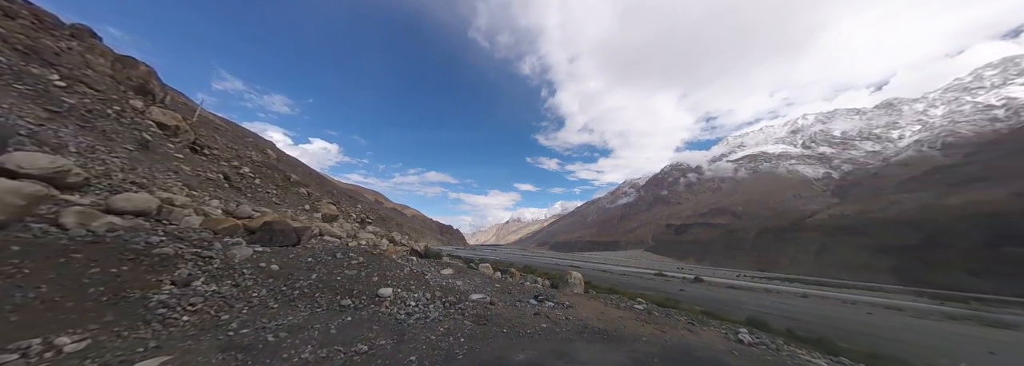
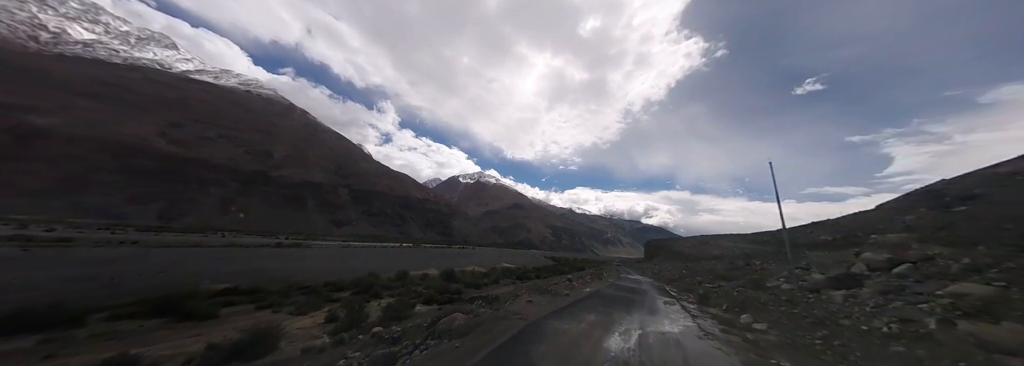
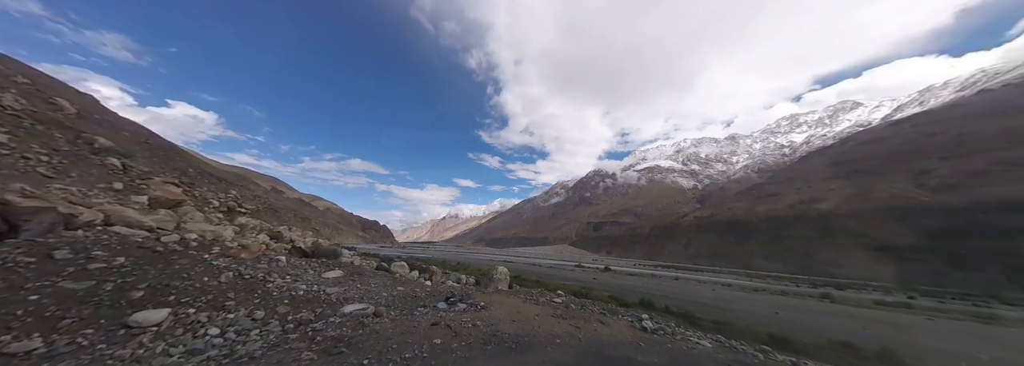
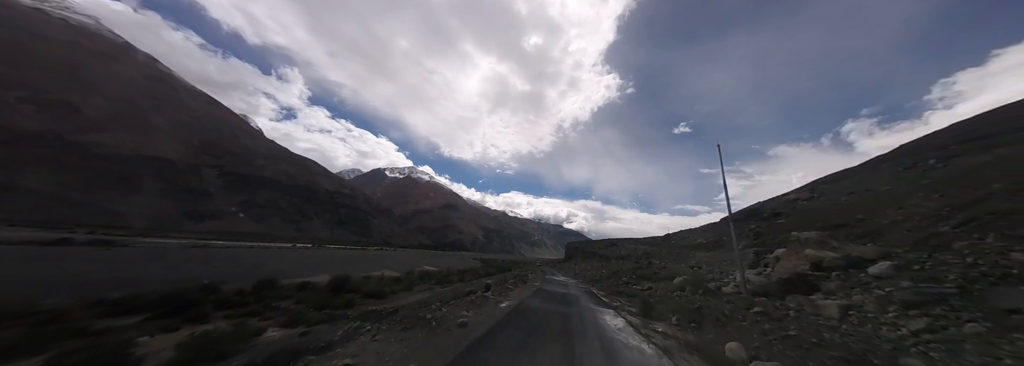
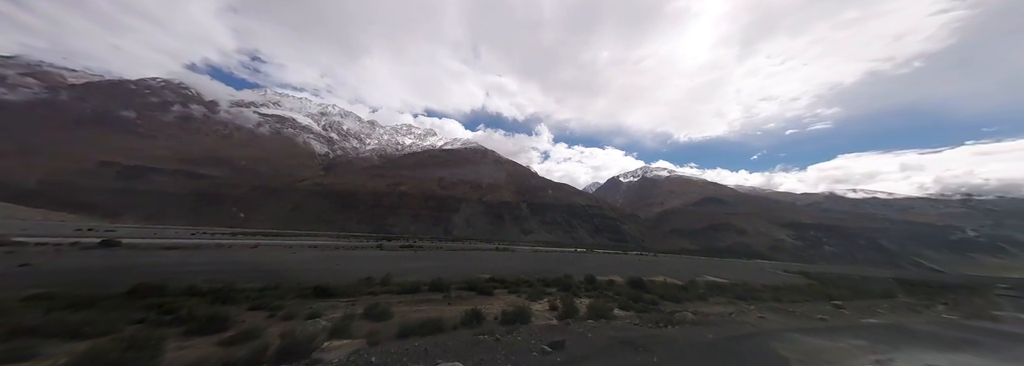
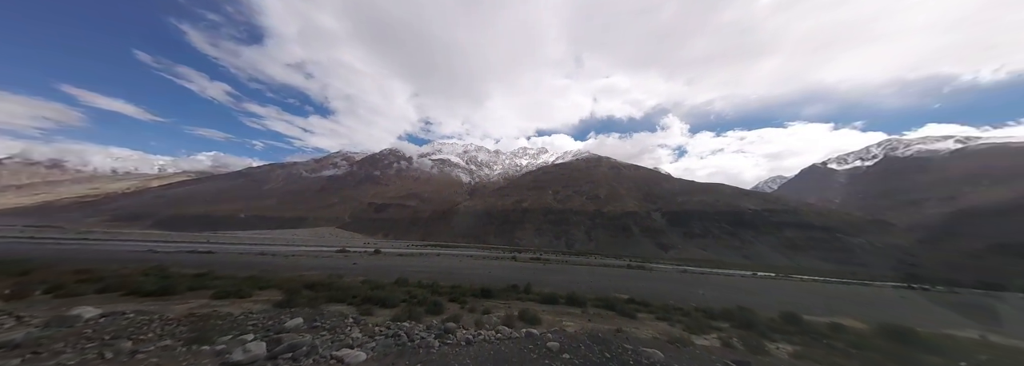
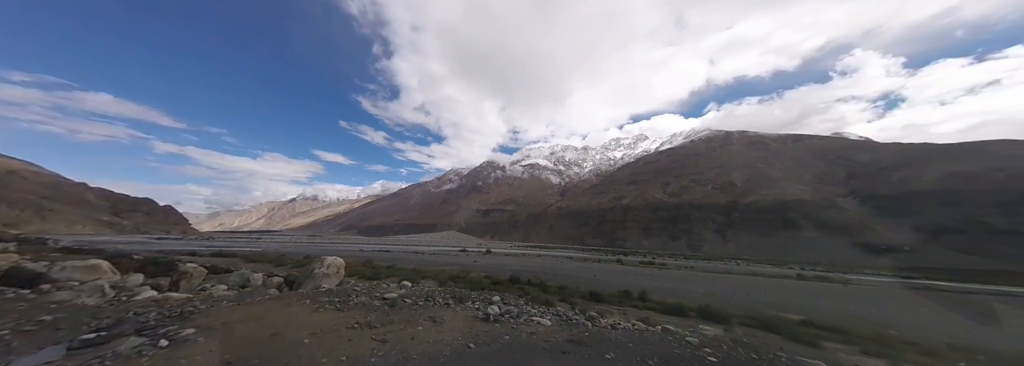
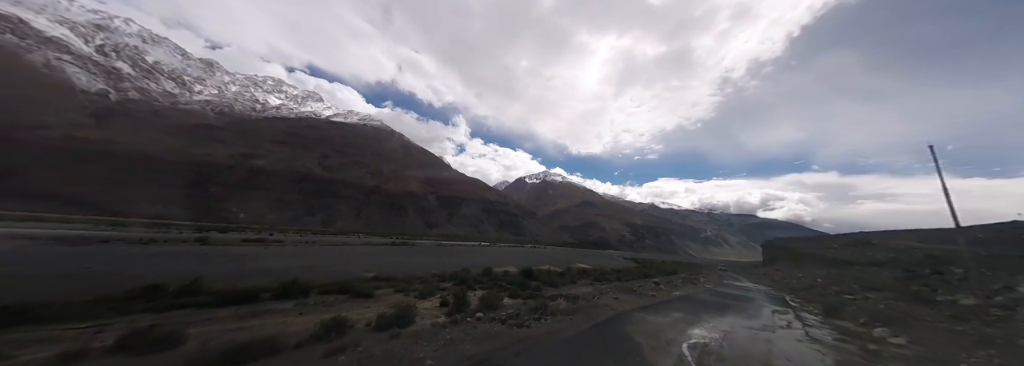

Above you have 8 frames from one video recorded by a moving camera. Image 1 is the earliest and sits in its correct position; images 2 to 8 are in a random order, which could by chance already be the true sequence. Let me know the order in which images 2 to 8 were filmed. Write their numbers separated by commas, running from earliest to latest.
3, 7, 6, 5, 8, 2, 4
